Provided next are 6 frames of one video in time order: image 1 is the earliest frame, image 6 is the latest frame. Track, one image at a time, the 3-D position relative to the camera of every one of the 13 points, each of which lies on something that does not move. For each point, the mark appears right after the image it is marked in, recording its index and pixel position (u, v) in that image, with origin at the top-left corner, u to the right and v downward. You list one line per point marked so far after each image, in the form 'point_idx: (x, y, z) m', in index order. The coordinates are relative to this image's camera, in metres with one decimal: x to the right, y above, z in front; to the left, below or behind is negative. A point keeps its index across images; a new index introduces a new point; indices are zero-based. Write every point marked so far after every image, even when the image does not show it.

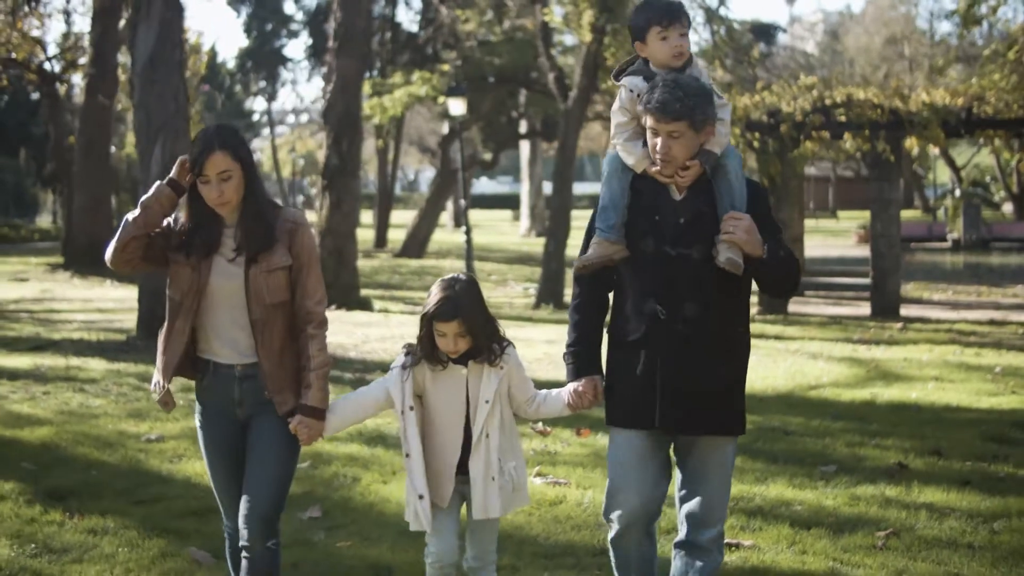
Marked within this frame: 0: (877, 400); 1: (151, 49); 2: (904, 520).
0: (+3.0, -0.9, +11.3) m
1: (-4.2, +2.8, +15.7) m
2: (+2.0, -1.2, +6.8) m
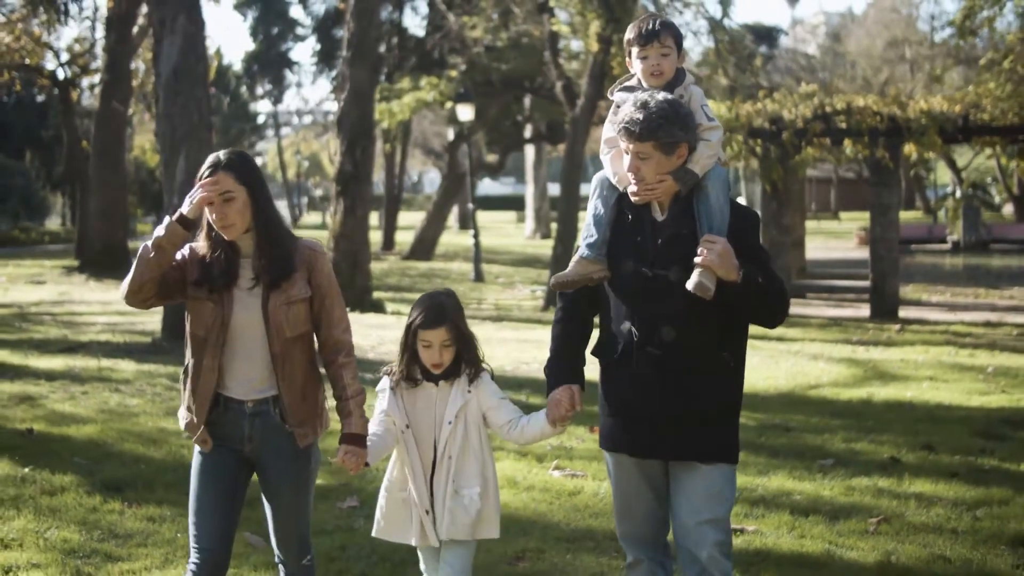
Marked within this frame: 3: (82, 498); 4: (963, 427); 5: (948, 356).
0: (+3.2, -1.0, +11.9) m
1: (-4.1, +2.7, +16.4) m
2: (+2.1, -1.2, +7.4) m
3: (-2.5, -1.2, +7.8) m
4: (+3.4, -1.0, +10.2) m
5: (+4.9, -0.8, +15.2) m
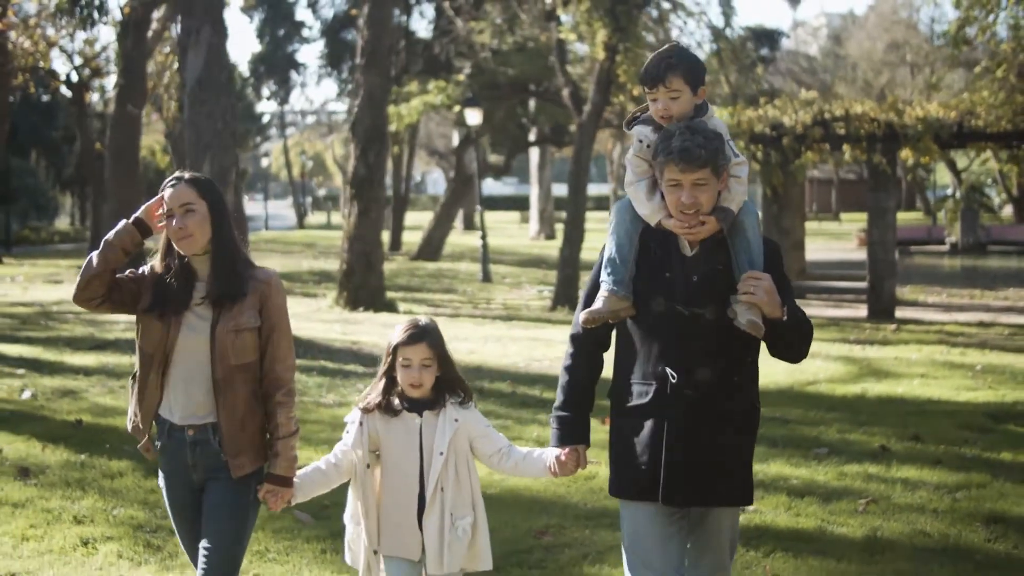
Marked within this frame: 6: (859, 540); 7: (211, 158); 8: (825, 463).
0: (+3.3, -1.0, +12.6) m
1: (-3.9, +2.7, +17.1) m
2: (+2.2, -1.2, +8.2) m
3: (-2.3, -1.2, +8.5) m
4: (+3.5, -1.1, +10.9) m
5: (+5.0, -0.8, +15.9) m
6: (+1.8, -1.3, +7.0) m
7: (-3.8, +1.6, +17.2) m
8: (+2.1, -1.2, +9.1) m
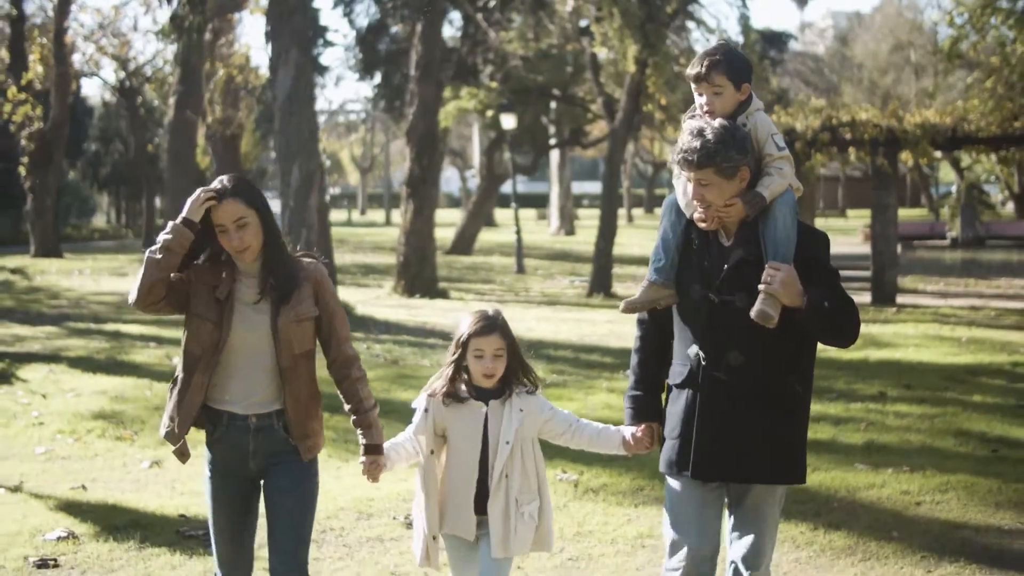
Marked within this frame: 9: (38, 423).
0: (+4.0, -0.8, +15.3) m
1: (-3.2, +2.9, +19.8) m
2: (+2.9, -1.0, +10.8) m
3: (-1.6, -1.0, +11.2) m
4: (+4.2, -0.9, +13.6) m
5: (+5.8, -0.6, +18.6) m
6: (+2.5, -1.1, +9.6) m
7: (-3.1, +1.8, +19.9) m
8: (+2.8, -1.0, +11.8) m
9: (-3.9, -1.1, +11.1) m
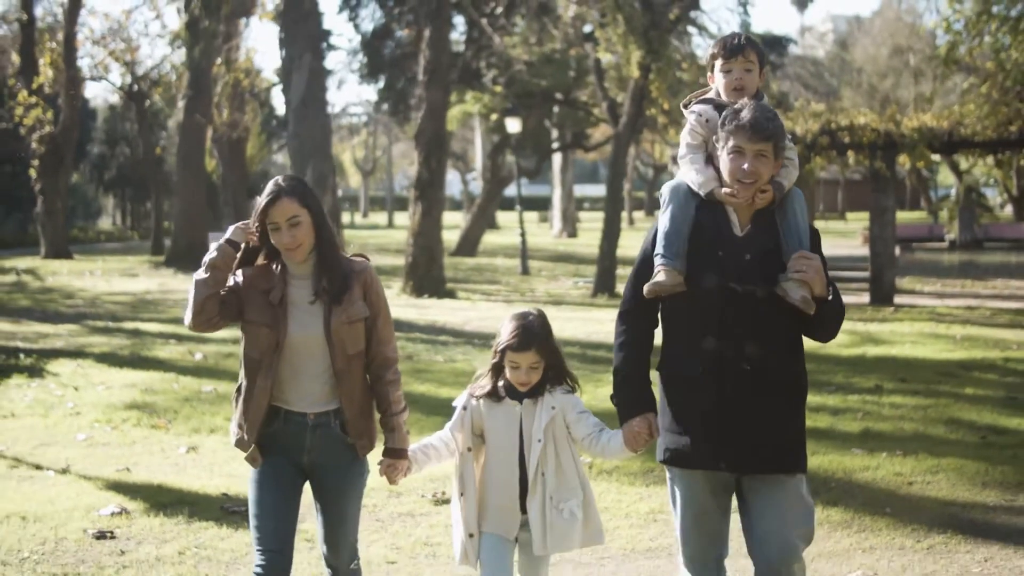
0: (+4.1, -0.8, +15.8) m
1: (-3.1, +2.9, +20.4) m
2: (+3.0, -1.0, +11.4) m
3: (-1.5, -1.0, +11.8) m
4: (+4.3, -0.8, +14.1) m
5: (+5.9, -0.6, +19.1) m
6: (+2.6, -1.1, +10.2) m
7: (-2.9, +1.8, +20.4) m
8: (+2.9, -1.0, +12.4) m
9: (-3.8, -1.1, +11.7) m
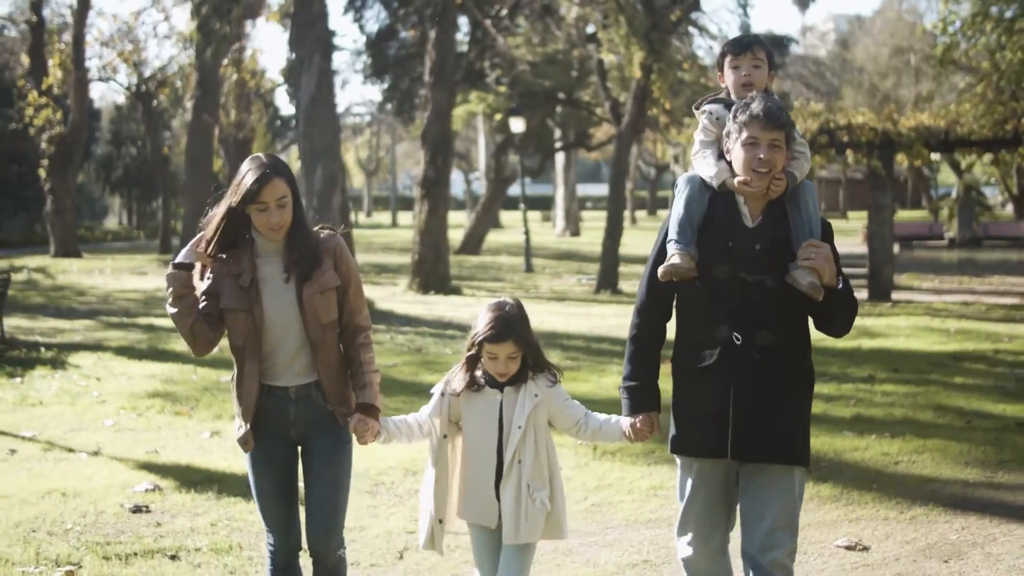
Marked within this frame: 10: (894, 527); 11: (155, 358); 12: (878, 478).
0: (+4.2, -0.7, +16.3) m
1: (-3.0, +3.0, +20.9) m
2: (+3.1, -0.9, +11.9) m
3: (-1.5, -1.0, +12.3) m
4: (+4.4, -0.8, +14.6) m
5: (+5.9, -0.5, +19.6) m
6: (+2.6, -1.0, +10.7) m
7: (-2.9, +1.9, +20.9) m
8: (+3.0, -0.9, +12.9) m
9: (-3.7, -1.0, +12.2) m
10: (+2.0, -1.3, +7.2) m
11: (-4.2, -0.8, +15.8) m
12: (+2.2, -1.2, +8.4) m
